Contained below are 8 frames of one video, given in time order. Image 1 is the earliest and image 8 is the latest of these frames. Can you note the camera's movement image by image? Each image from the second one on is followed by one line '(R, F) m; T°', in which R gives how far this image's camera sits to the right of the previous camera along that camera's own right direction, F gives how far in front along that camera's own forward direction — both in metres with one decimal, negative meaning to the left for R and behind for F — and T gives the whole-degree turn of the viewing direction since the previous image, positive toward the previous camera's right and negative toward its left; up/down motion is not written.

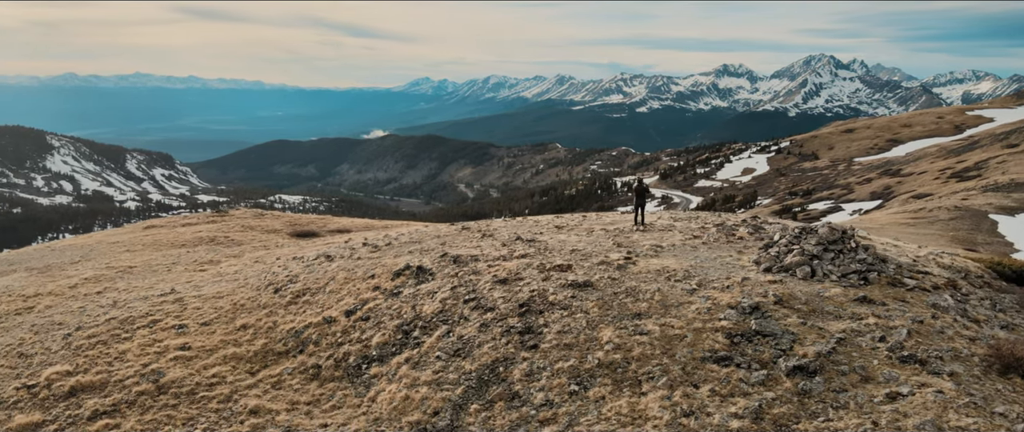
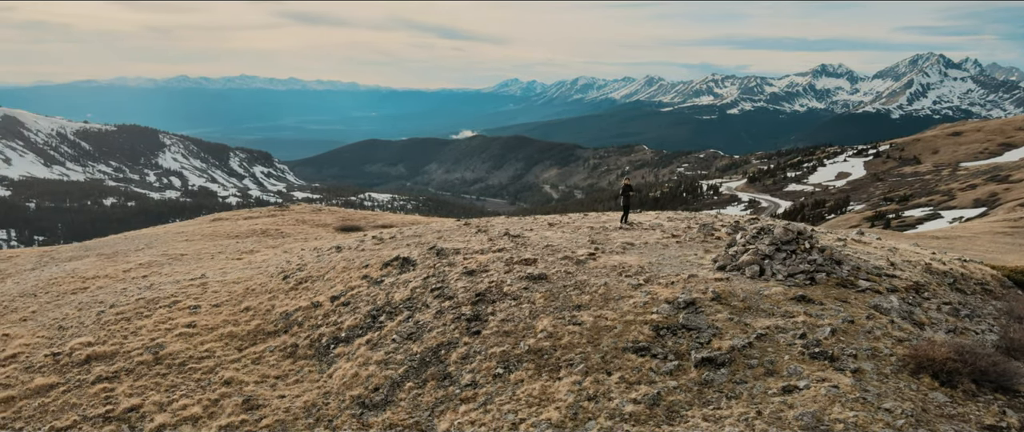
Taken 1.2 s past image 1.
(+3.7, -1.1) m; -6°
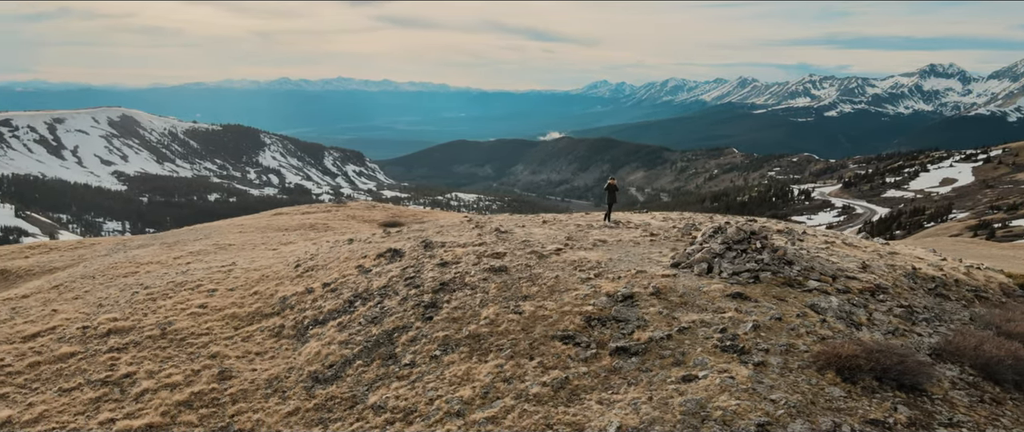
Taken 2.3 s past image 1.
(+3.8, -1.1) m; -6°
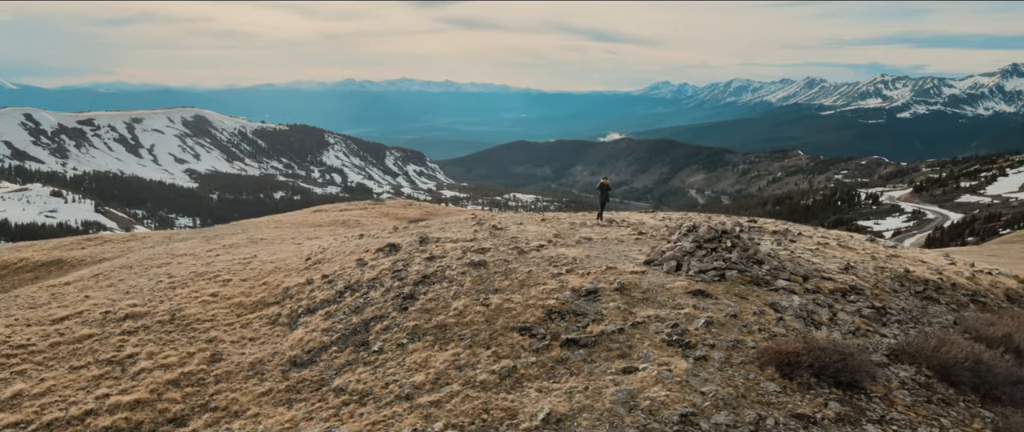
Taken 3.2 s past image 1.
(+2.5, -0.7) m; -4°
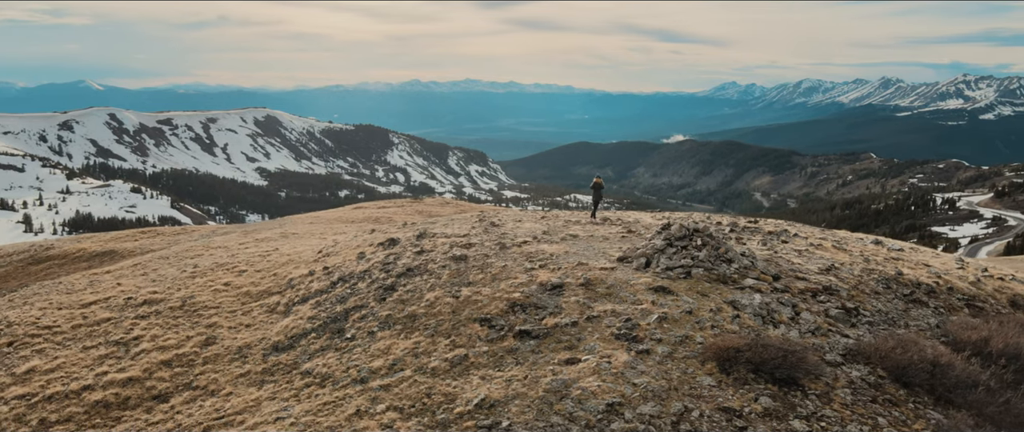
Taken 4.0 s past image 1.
(+2.7, -0.6) m; -5°
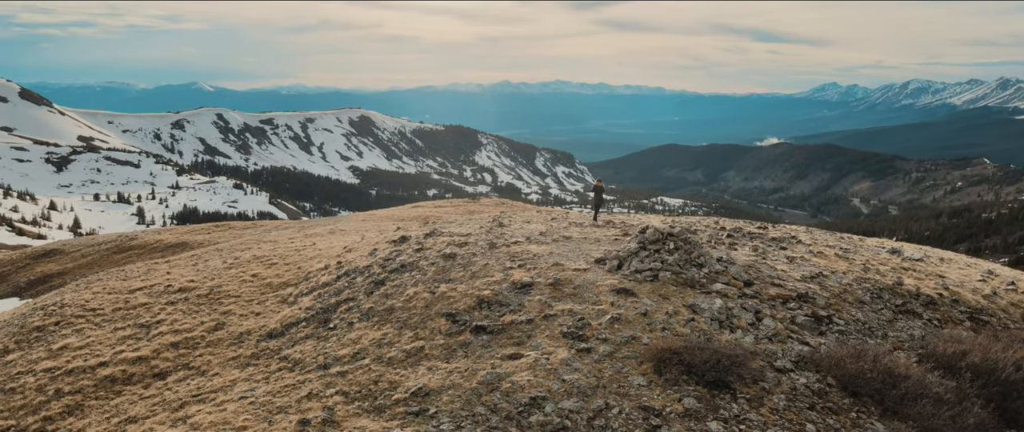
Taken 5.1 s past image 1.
(+3.4, -0.7) m; -7°
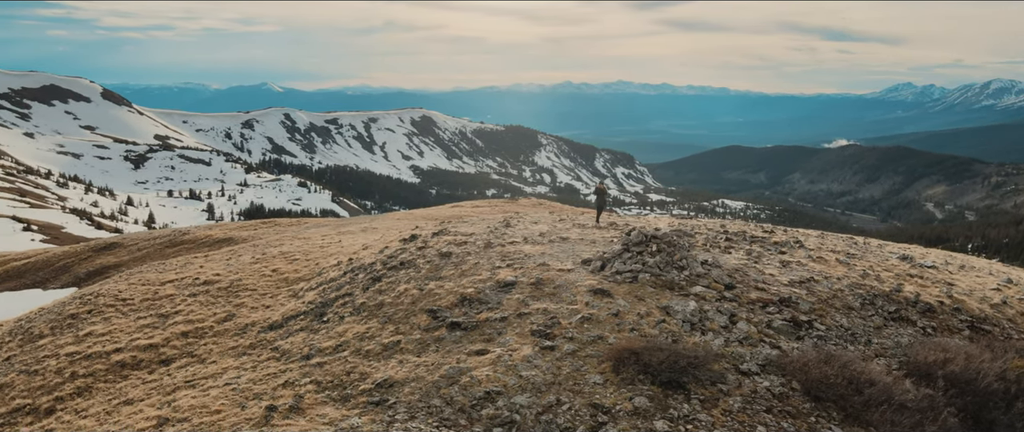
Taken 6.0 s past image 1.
(+2.3, -0.5) m; -4°
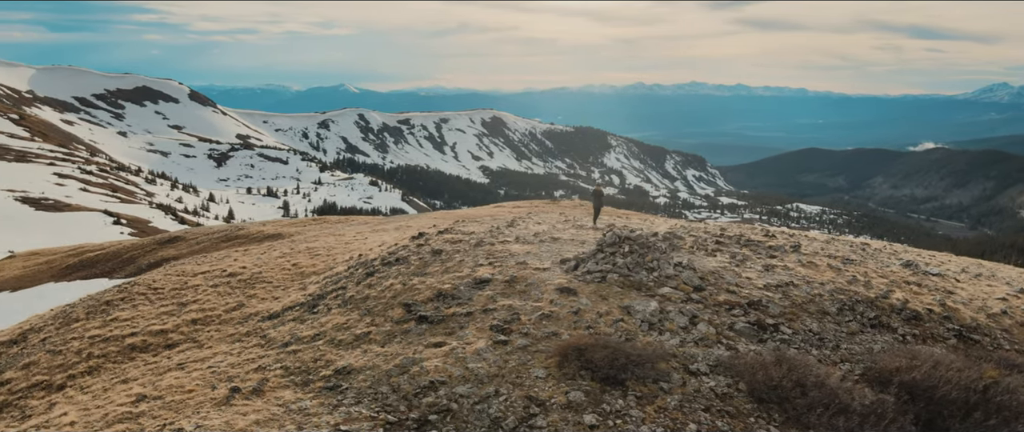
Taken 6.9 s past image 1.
(+2.9, -0.7) m; -5°
